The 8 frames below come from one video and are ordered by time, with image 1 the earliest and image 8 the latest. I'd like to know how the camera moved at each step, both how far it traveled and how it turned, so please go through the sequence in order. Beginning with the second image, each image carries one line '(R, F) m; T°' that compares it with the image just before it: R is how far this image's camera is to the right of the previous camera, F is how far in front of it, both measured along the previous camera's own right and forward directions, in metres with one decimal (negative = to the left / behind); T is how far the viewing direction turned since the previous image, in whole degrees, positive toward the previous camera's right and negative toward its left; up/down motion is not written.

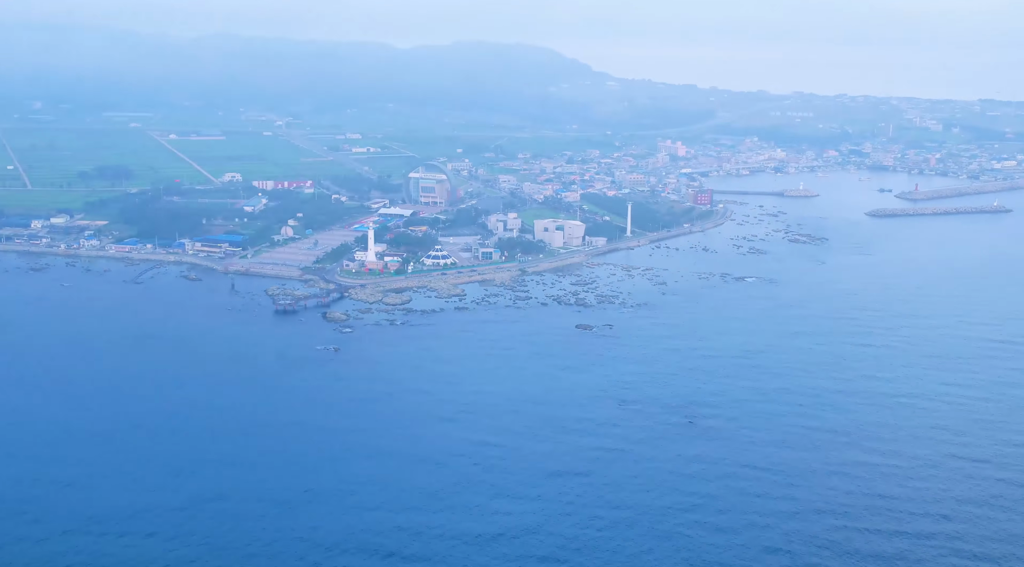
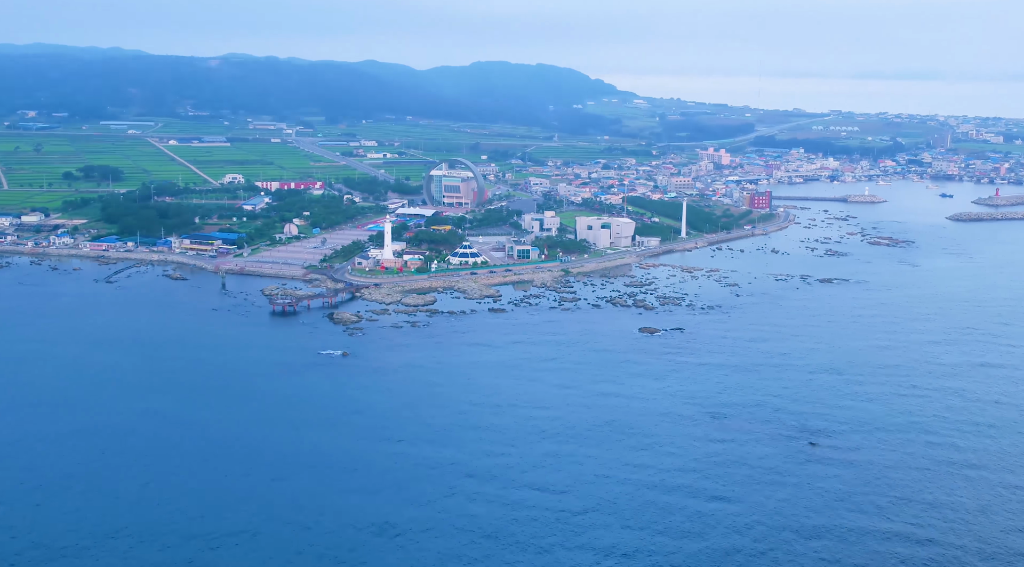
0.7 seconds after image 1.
(-1.4, +10.8) m; -1°
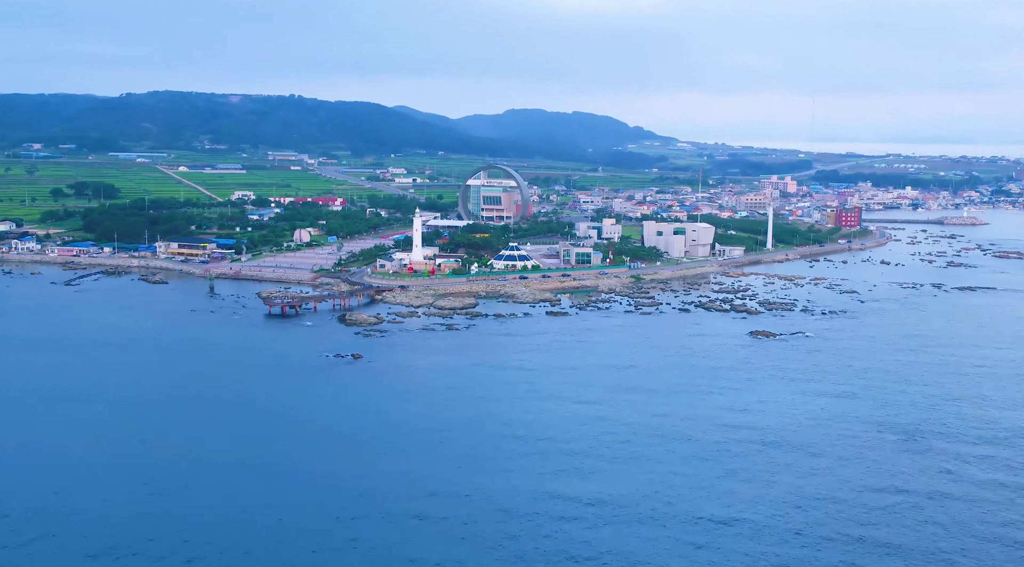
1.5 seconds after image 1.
(-1.2, +11.7) m; -1°
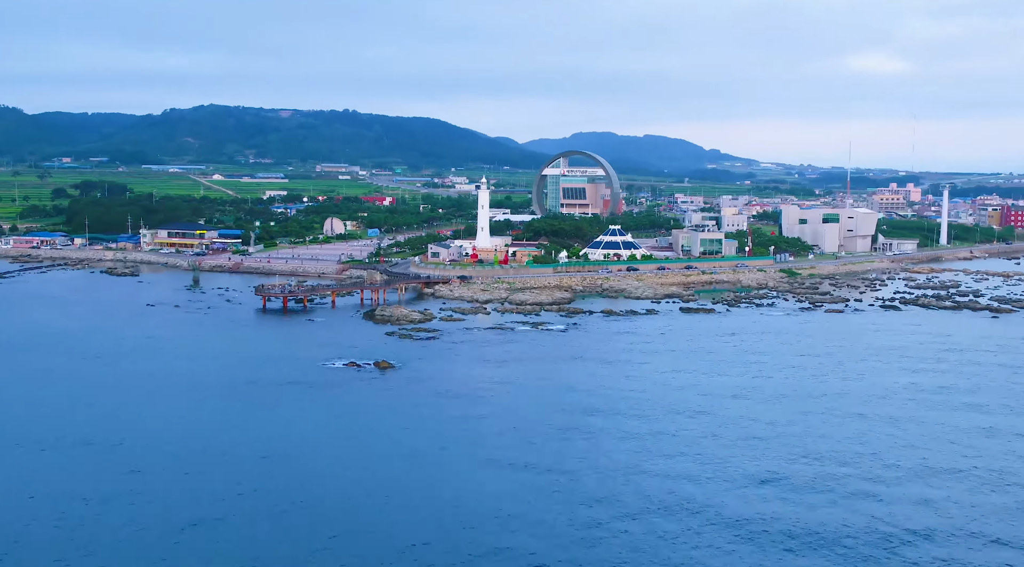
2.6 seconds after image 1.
(-1.3, +13.6) m; -3°
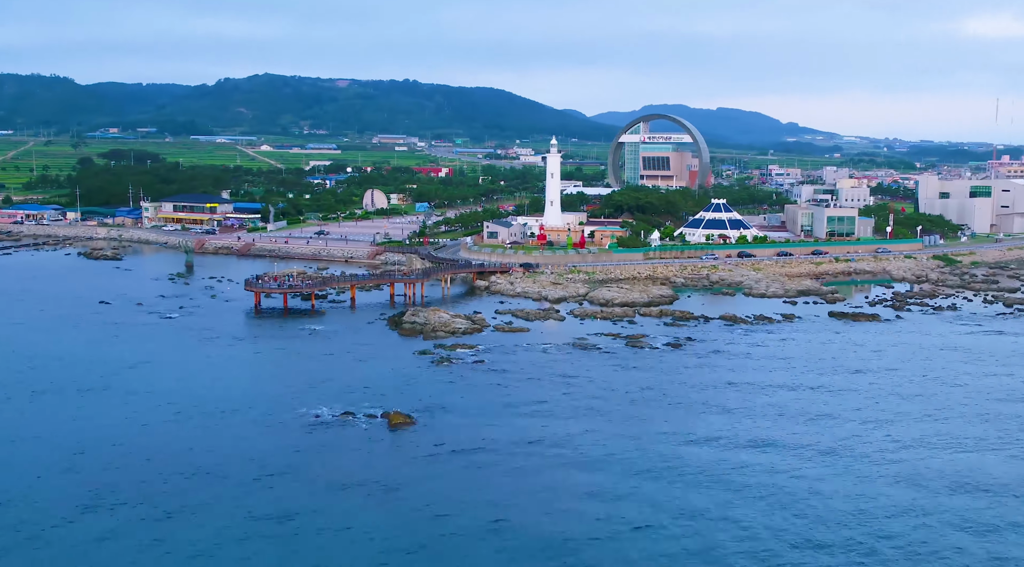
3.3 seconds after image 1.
(-0.3, +7.3) m; -3°
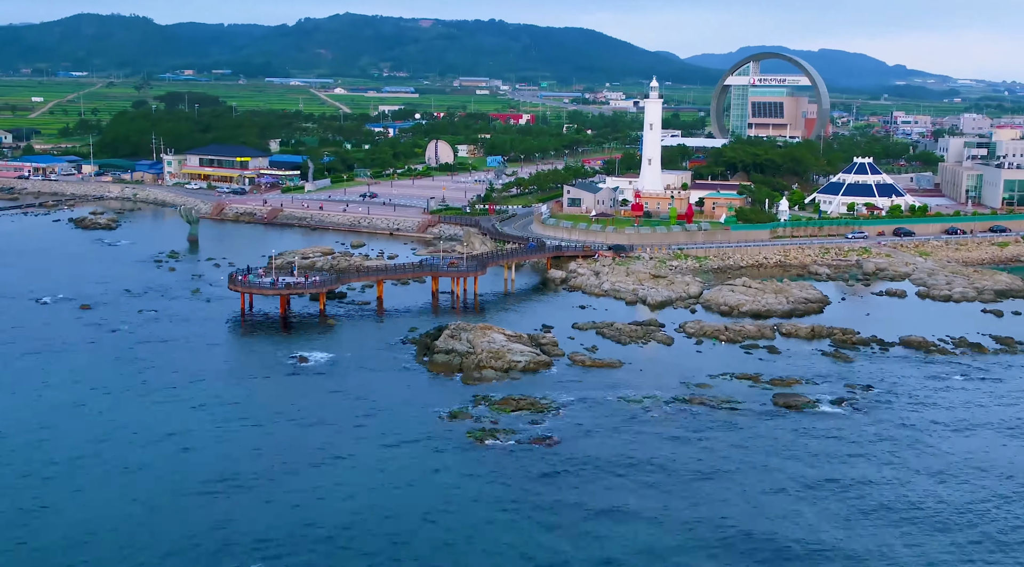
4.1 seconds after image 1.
(0.0, +5.7) m; -4°
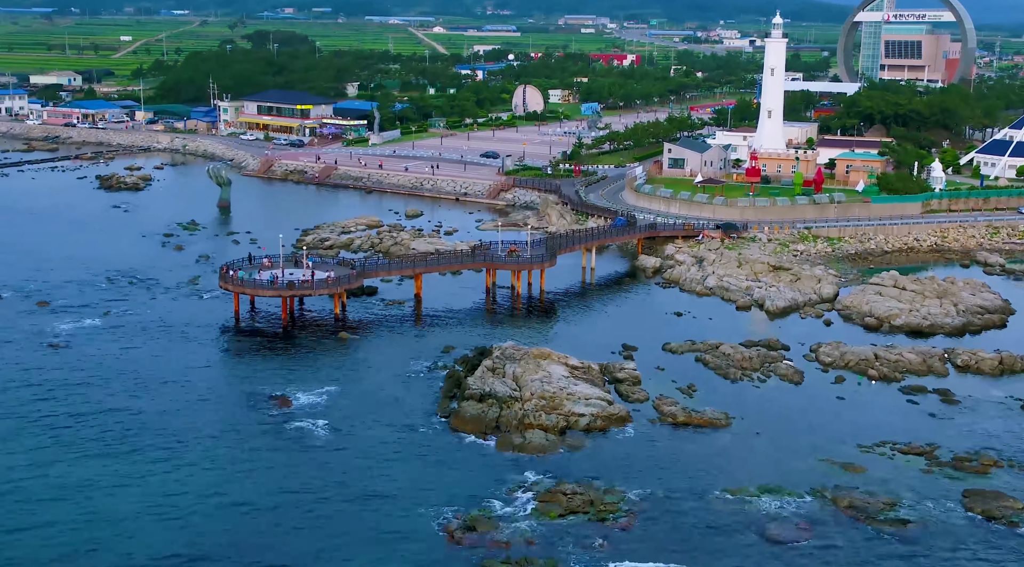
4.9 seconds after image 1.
(+0.3, +3.5) m; -5°
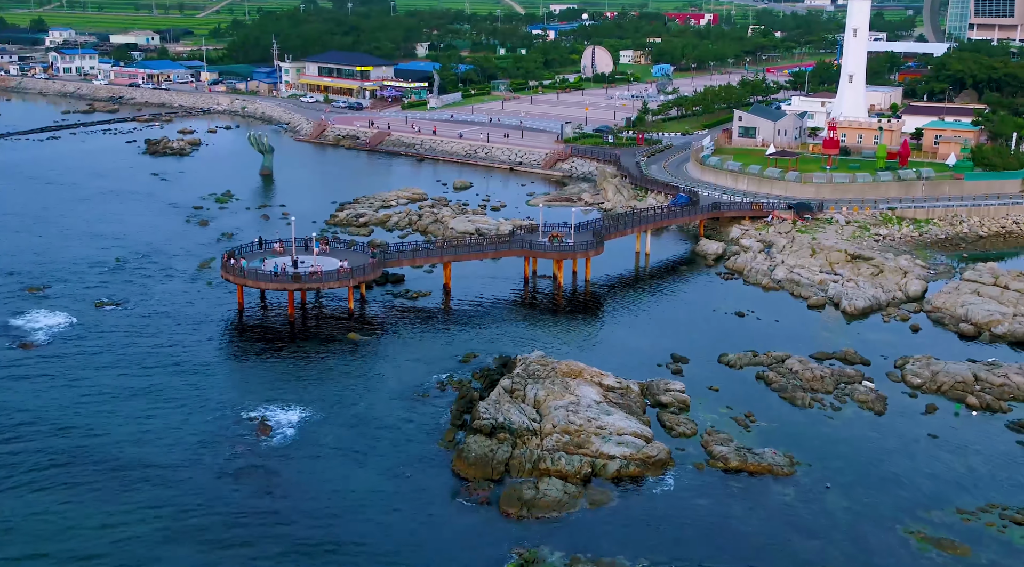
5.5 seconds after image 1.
(+0.4, +1.2) m; -4°
